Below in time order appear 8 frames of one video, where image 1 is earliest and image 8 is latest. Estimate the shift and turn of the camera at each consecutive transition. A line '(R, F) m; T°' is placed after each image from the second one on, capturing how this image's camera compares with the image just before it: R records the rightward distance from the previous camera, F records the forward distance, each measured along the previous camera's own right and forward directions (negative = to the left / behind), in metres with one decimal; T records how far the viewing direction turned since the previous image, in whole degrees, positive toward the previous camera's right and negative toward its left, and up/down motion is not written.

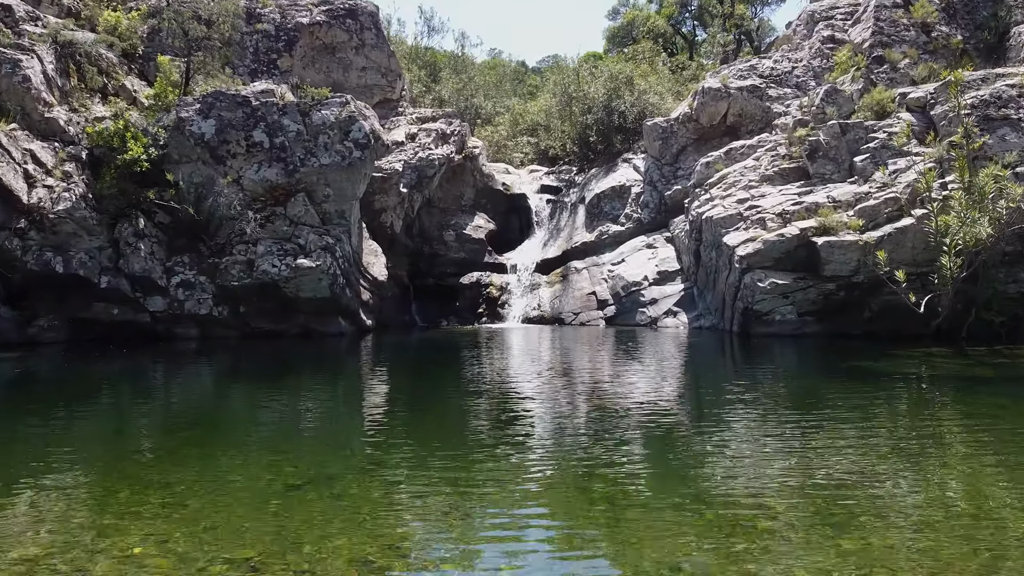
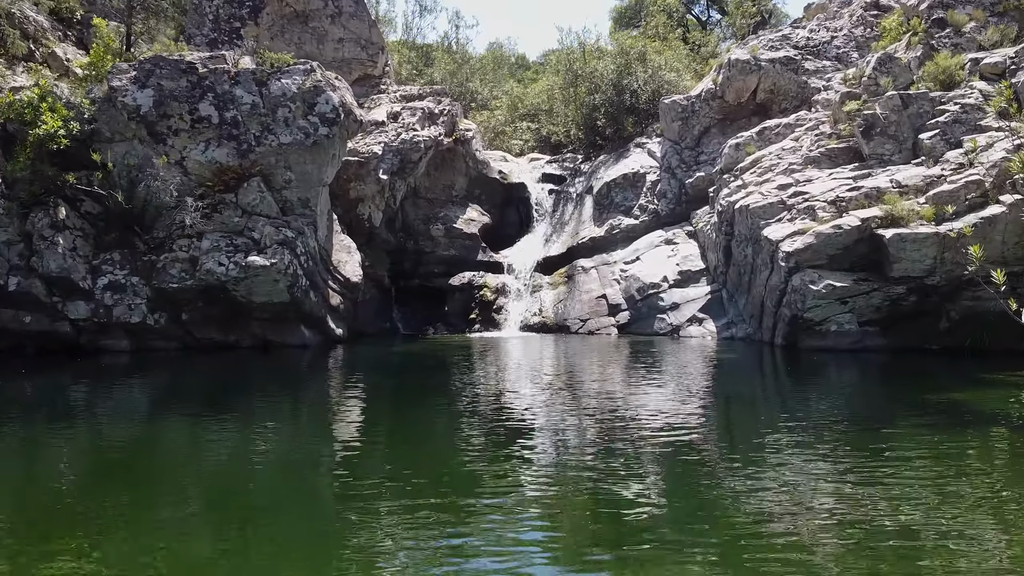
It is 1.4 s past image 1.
(+0.1, +4.1) m; 0°
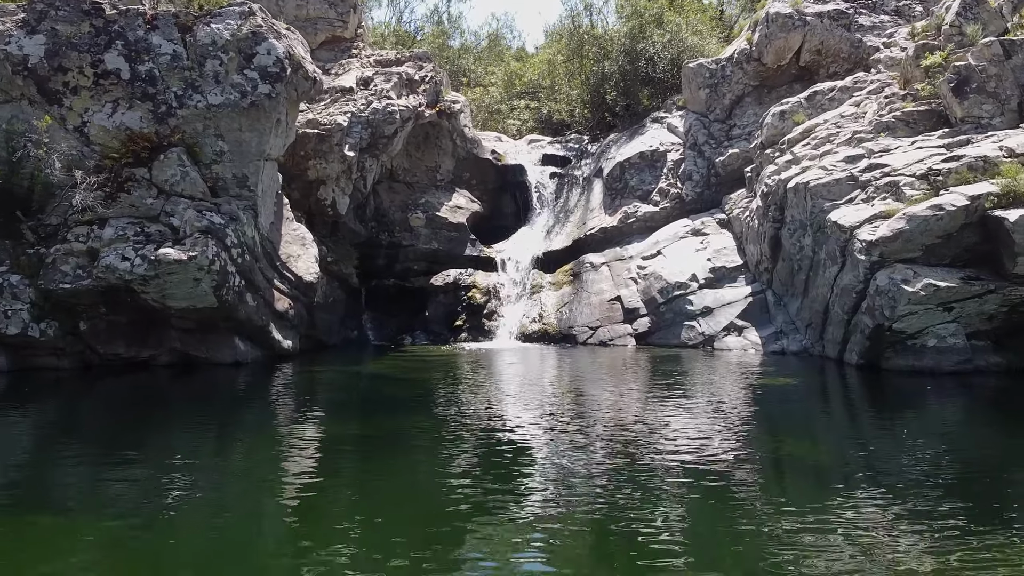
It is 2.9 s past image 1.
(+0.1, +4.5) m; 0°
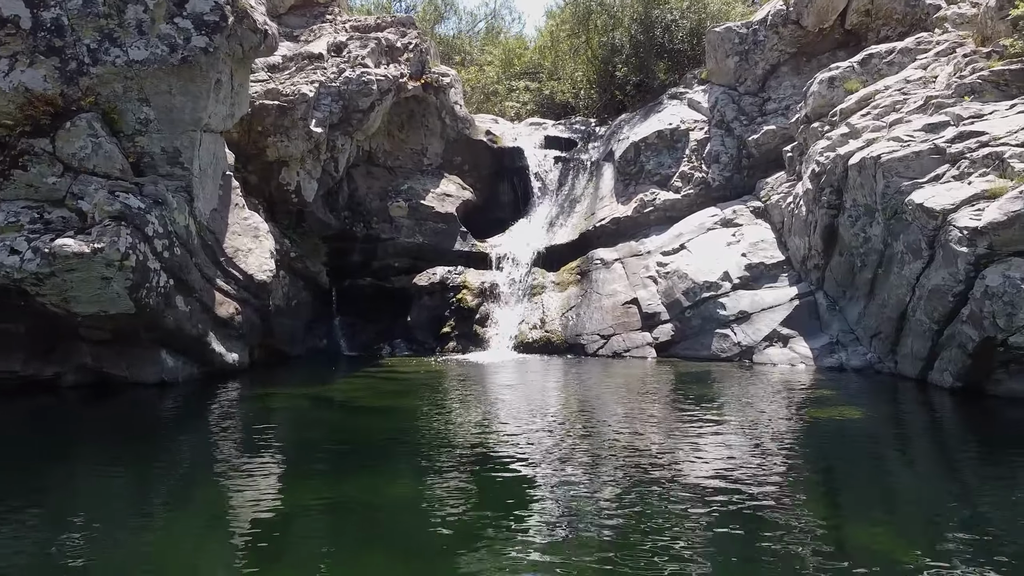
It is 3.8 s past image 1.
(+0.1, +3.2) m; 0°
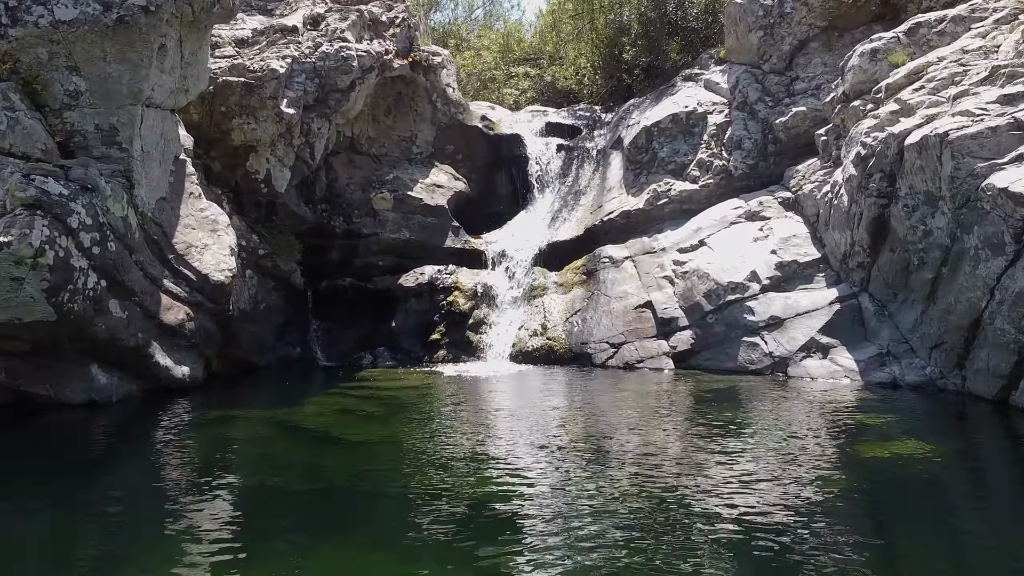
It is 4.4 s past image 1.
(0.0, +2.1) m; 0°
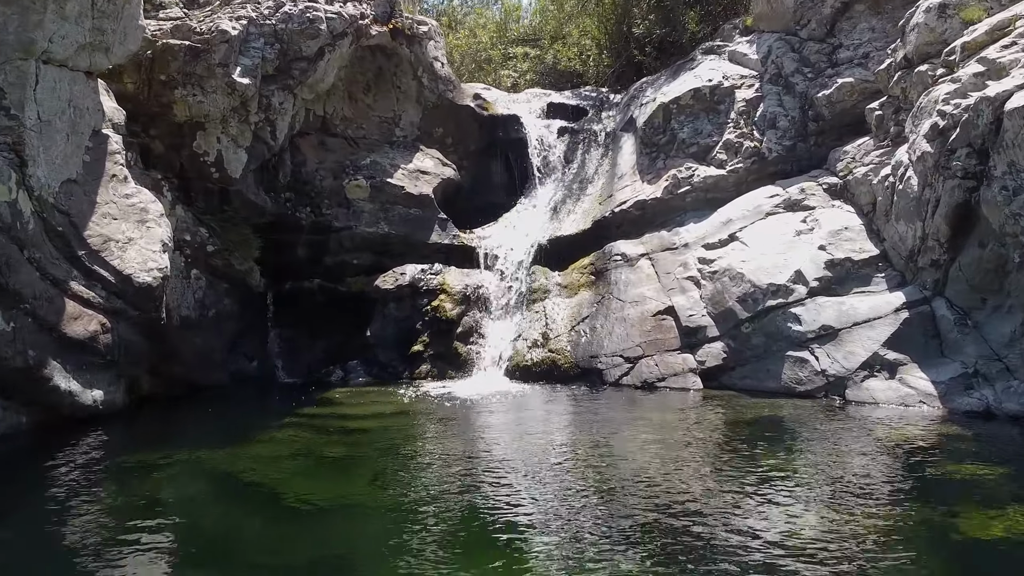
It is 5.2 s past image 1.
(+0.1, +2.5) m; 0°
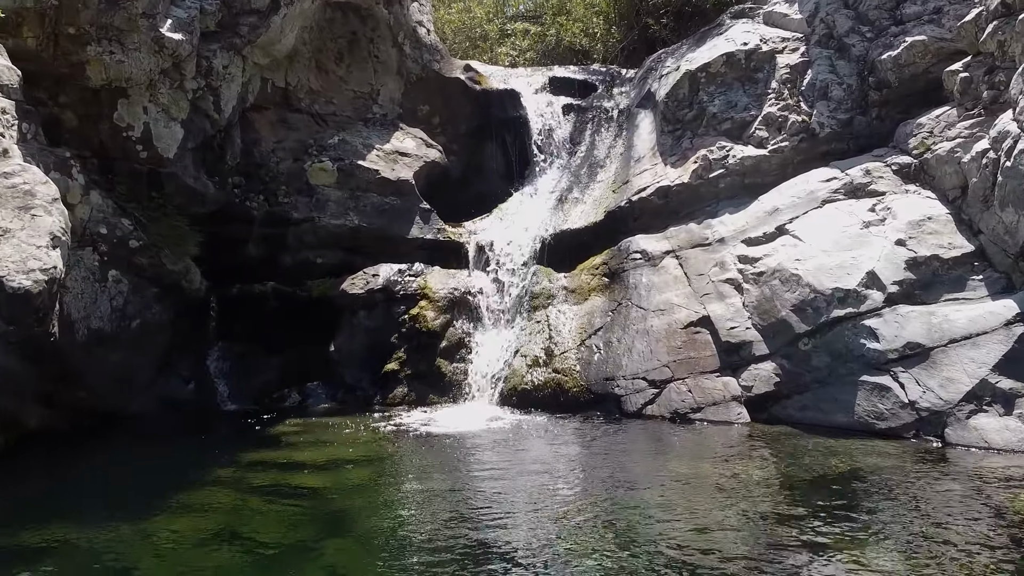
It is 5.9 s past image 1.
(0.0, +2.6) m; 0°
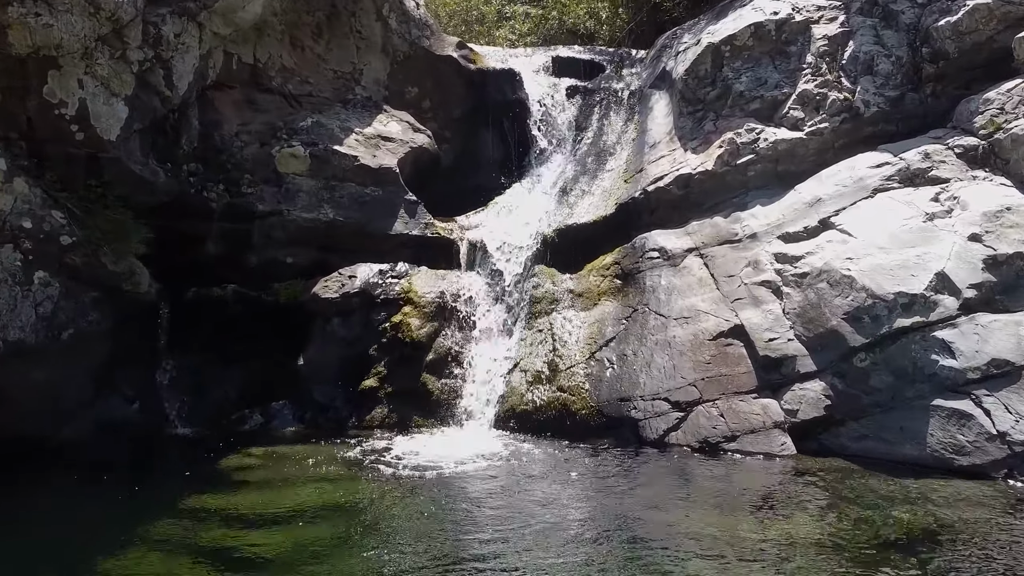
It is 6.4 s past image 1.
(0.0, +1.6) m; 0°
